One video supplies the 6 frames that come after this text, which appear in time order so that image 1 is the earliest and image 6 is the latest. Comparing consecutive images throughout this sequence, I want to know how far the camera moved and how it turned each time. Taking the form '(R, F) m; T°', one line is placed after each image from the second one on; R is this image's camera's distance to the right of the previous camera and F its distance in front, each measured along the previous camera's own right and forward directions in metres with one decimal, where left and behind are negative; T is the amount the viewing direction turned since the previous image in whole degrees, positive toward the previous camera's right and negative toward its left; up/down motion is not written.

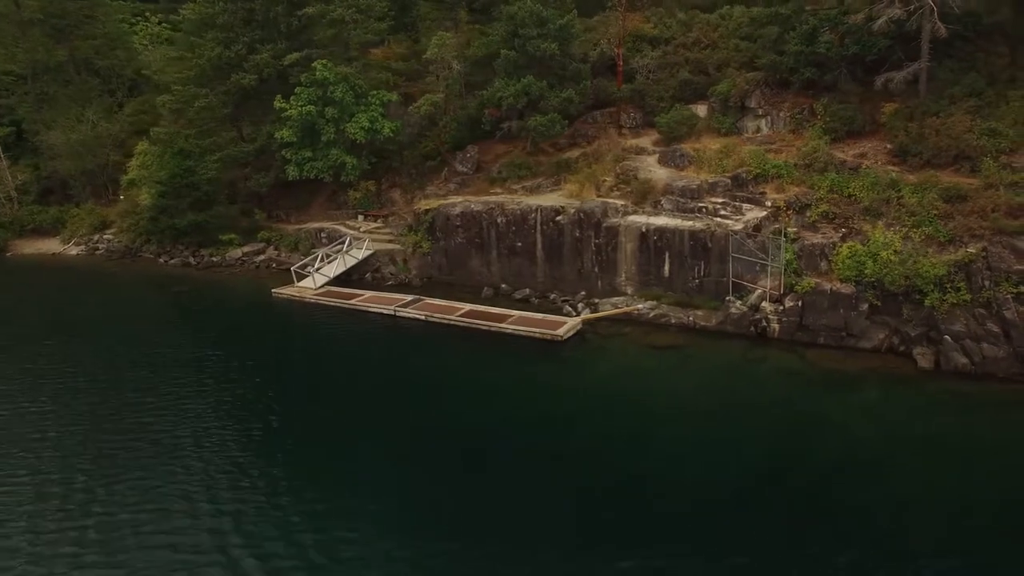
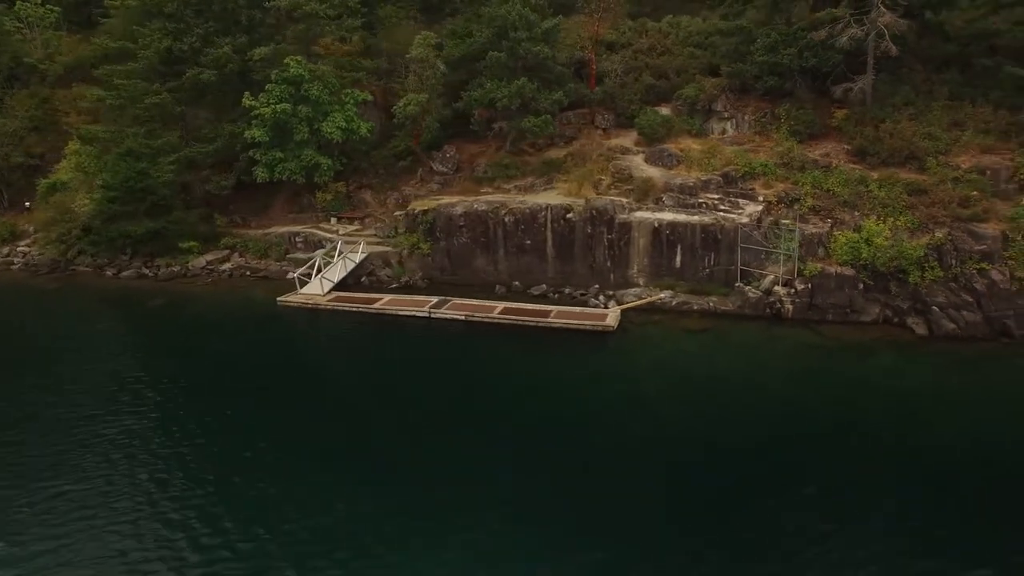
(-8.8, -0.3) m; +12°
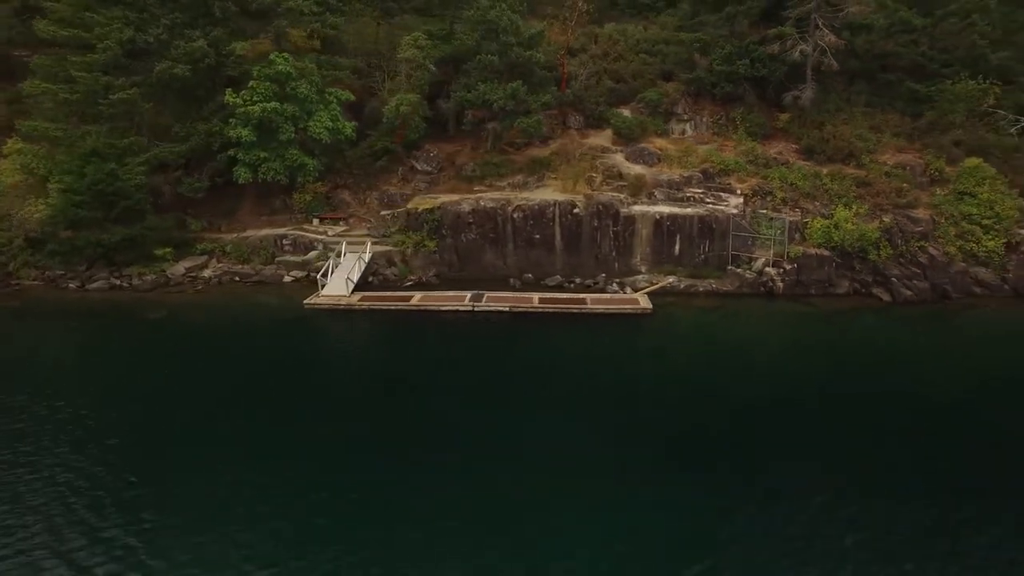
(-9.8, -0.9) m; +13°
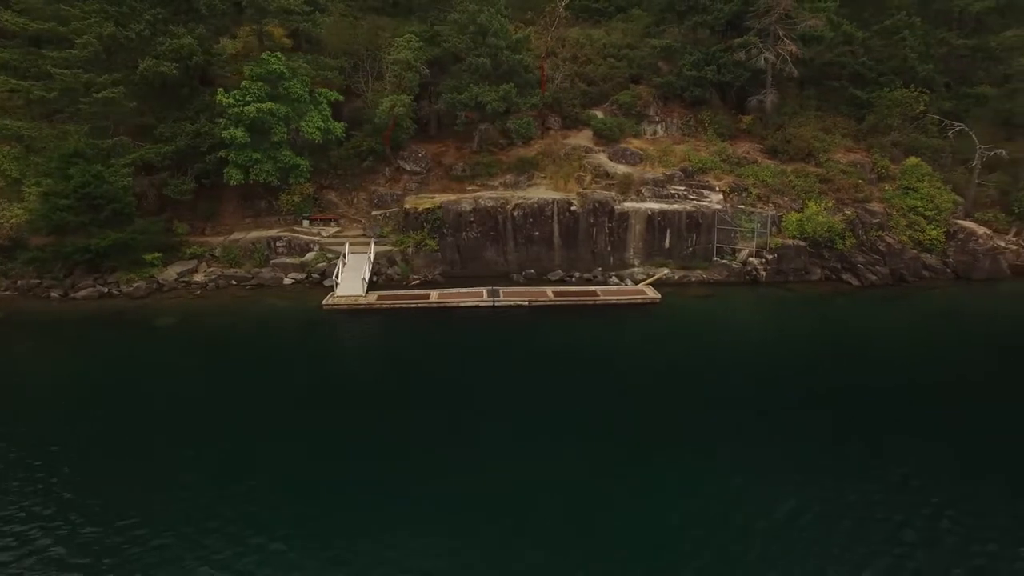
(-5.8, -0.9) m; +8°
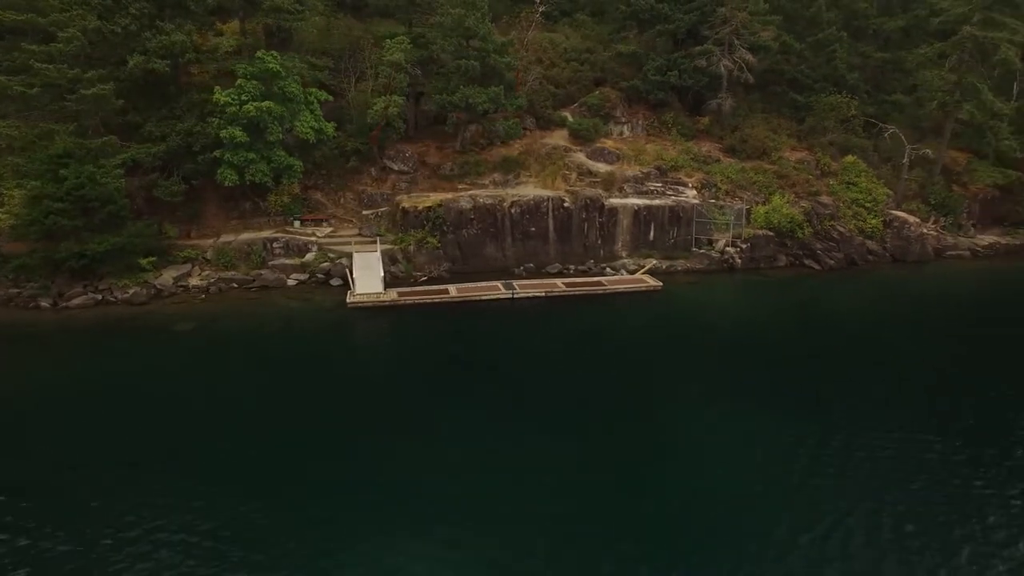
(-6.5, -1.1) m; +9°
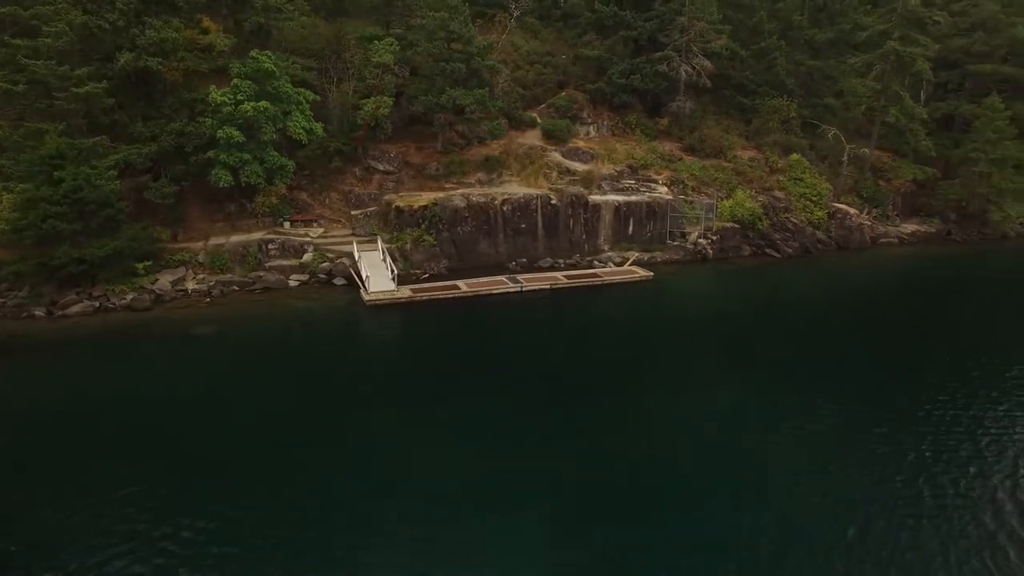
(-5.5, -1.2) m; +8°
